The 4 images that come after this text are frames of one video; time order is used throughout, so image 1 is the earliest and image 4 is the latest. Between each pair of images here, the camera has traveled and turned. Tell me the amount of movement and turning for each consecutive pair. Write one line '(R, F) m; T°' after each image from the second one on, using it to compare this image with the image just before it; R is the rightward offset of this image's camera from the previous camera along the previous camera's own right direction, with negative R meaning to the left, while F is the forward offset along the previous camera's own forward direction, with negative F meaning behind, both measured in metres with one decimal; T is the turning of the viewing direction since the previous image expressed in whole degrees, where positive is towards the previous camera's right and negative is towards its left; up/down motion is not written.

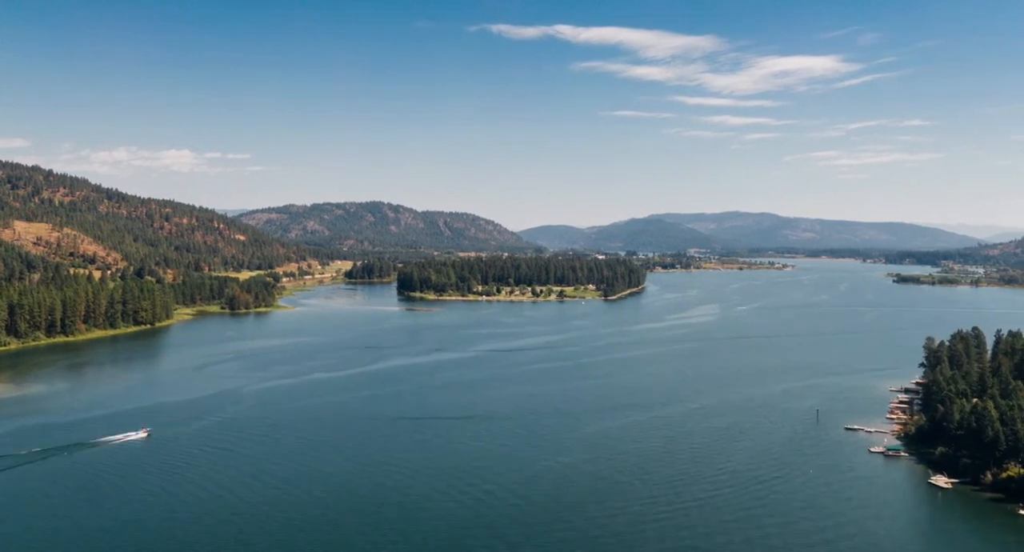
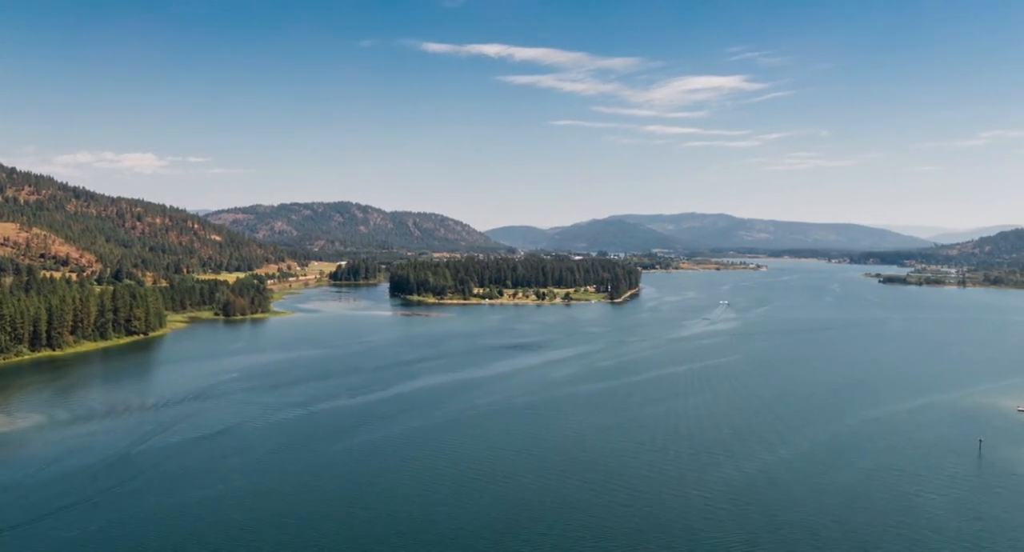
(-3.6, +4.2) m; +2°
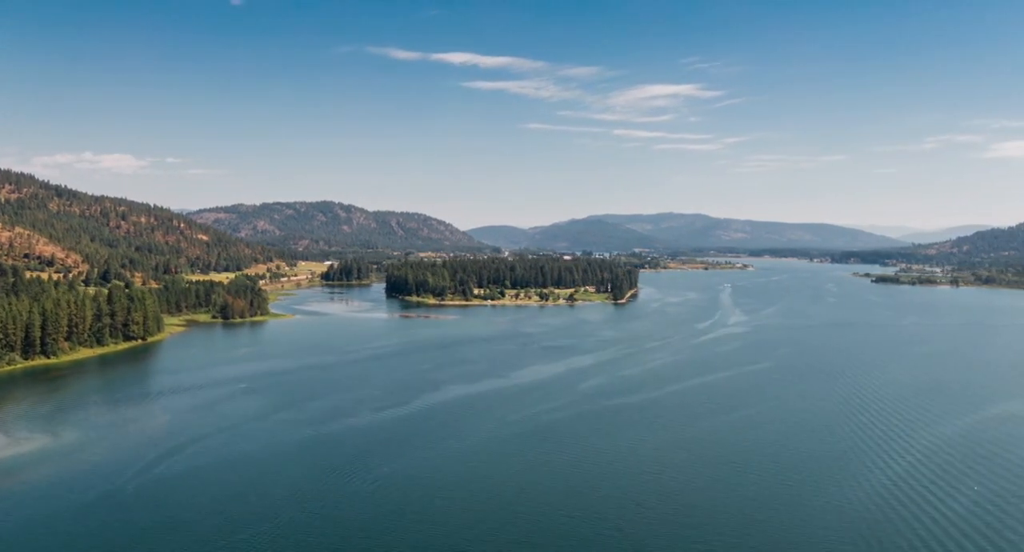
(-2.0, +2.2) m; +1°
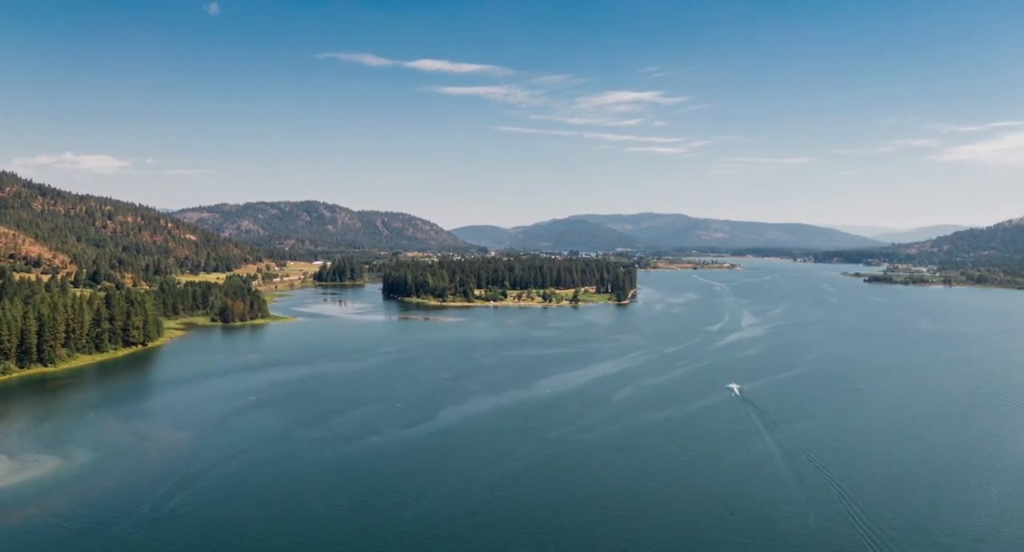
(-1.8, +1.9) m; +1°
